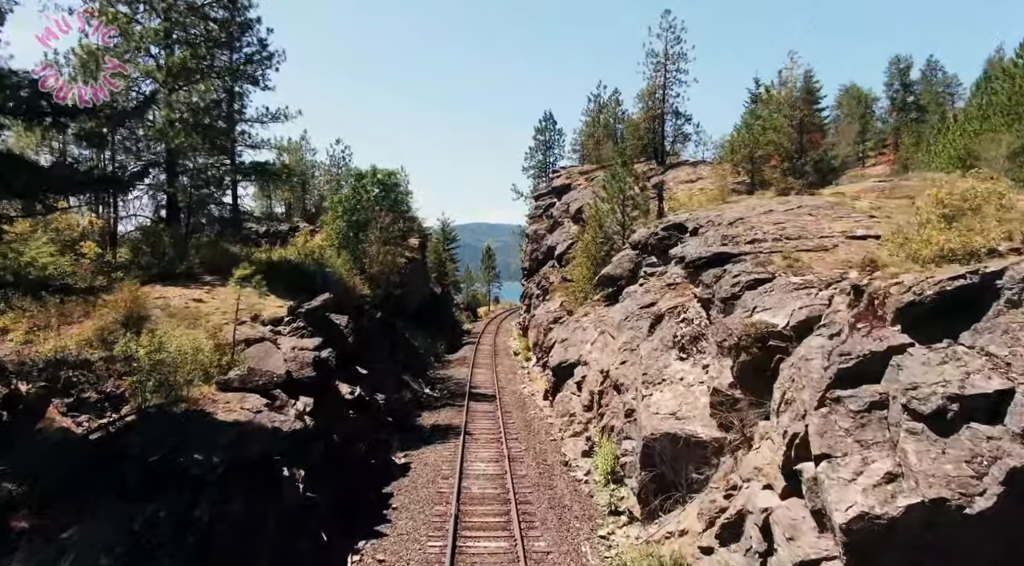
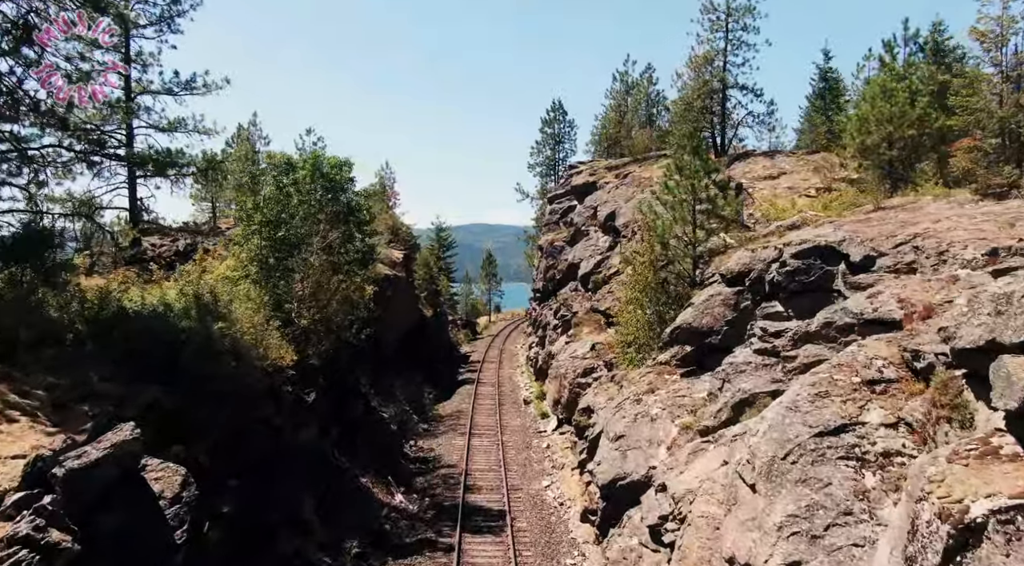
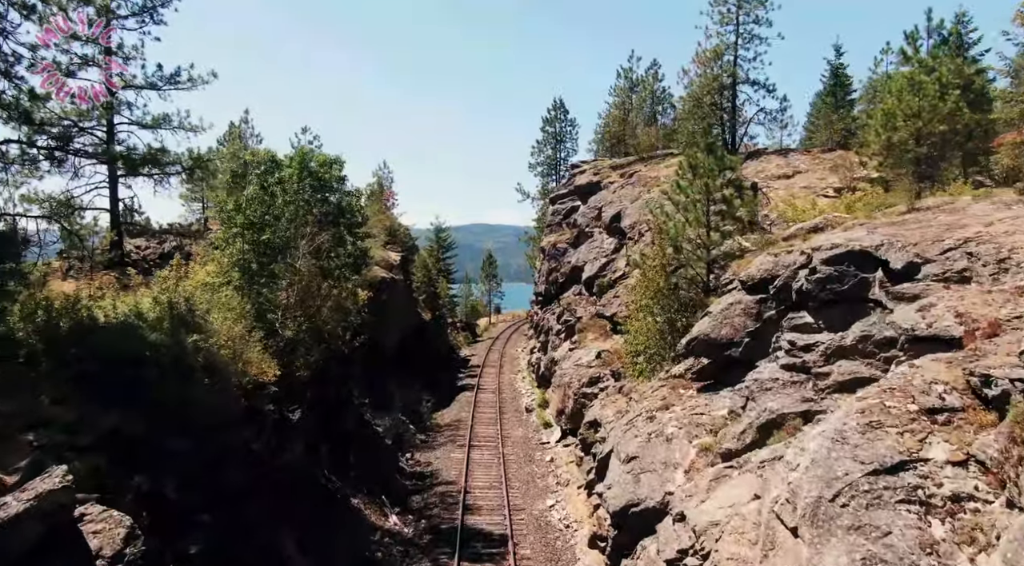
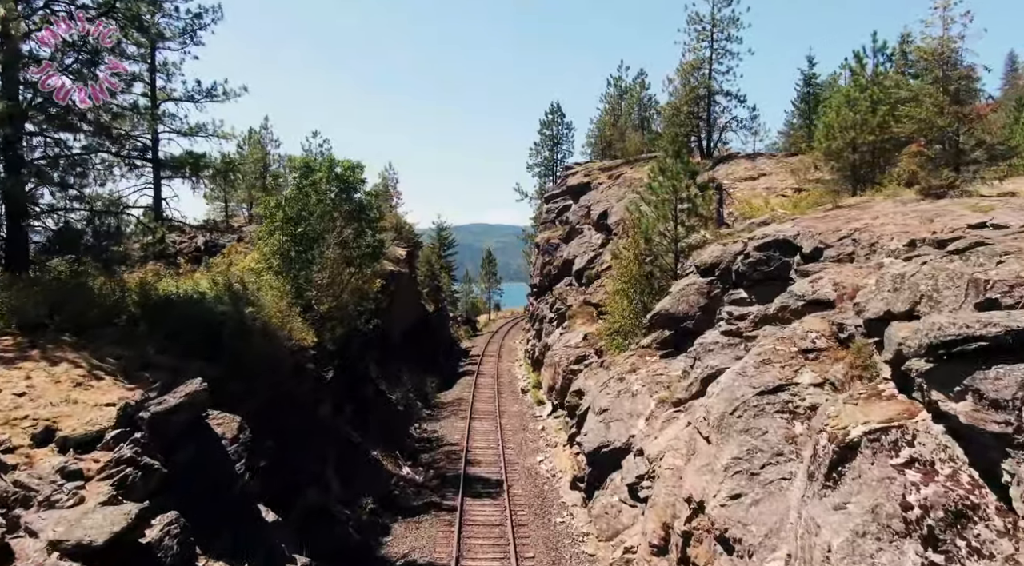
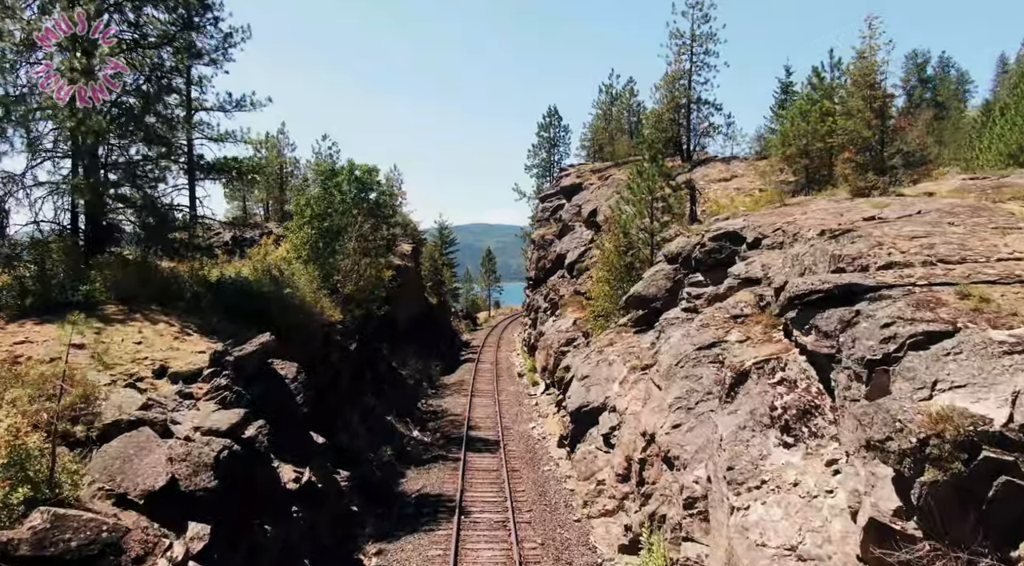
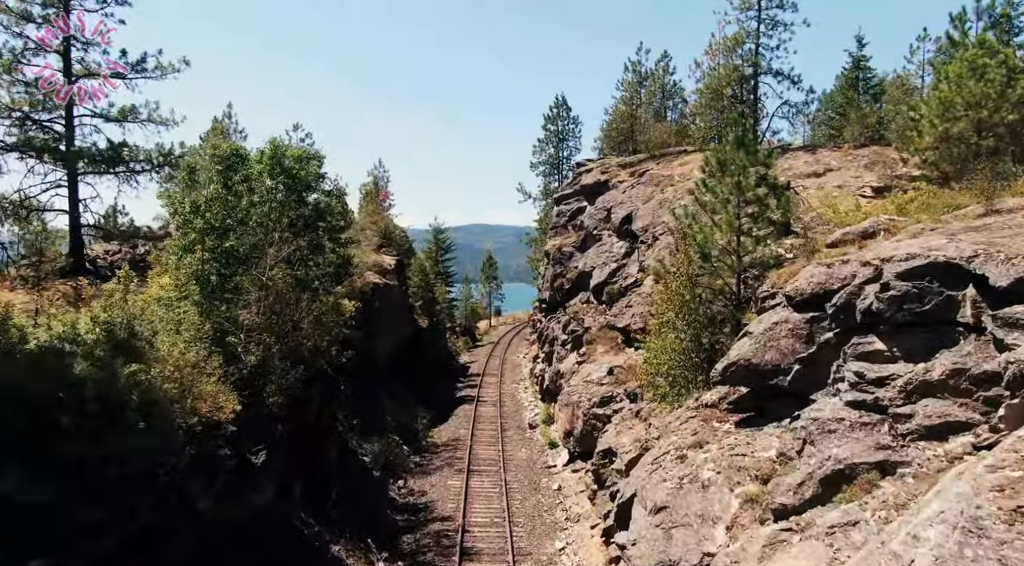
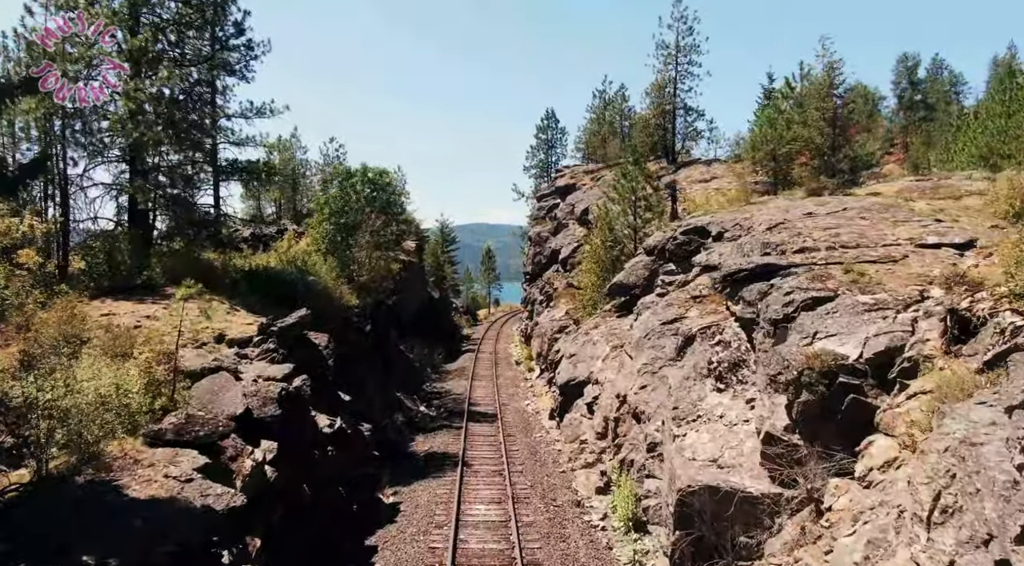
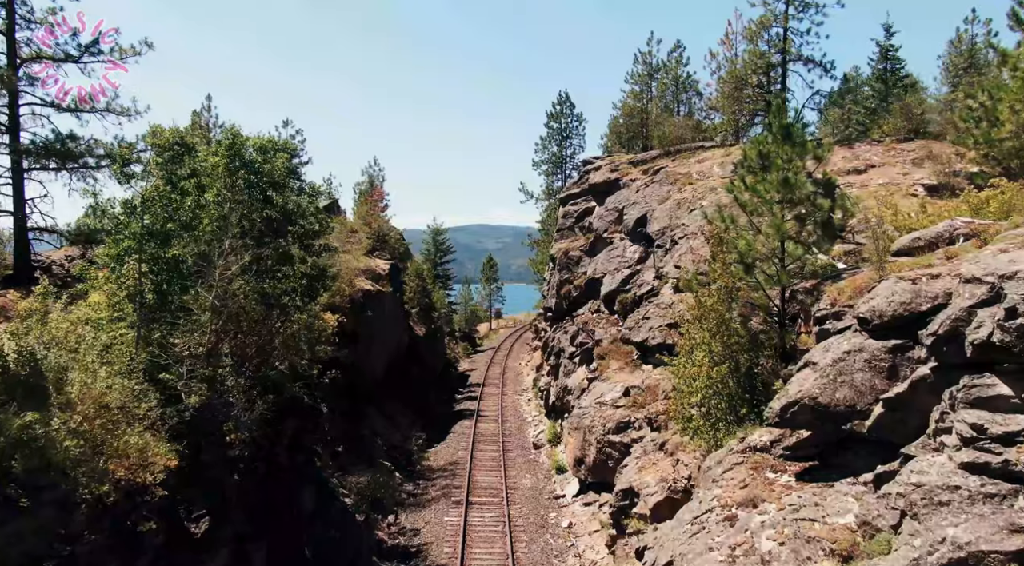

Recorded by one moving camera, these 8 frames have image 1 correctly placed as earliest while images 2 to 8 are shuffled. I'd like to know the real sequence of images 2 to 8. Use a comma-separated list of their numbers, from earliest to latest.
7, 5, 4, 2, 3, 6, 8
